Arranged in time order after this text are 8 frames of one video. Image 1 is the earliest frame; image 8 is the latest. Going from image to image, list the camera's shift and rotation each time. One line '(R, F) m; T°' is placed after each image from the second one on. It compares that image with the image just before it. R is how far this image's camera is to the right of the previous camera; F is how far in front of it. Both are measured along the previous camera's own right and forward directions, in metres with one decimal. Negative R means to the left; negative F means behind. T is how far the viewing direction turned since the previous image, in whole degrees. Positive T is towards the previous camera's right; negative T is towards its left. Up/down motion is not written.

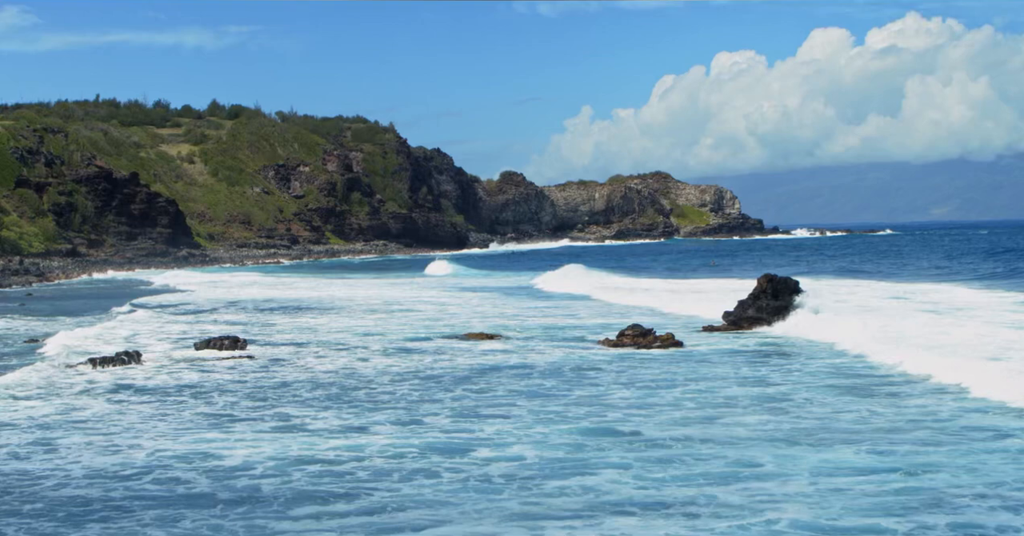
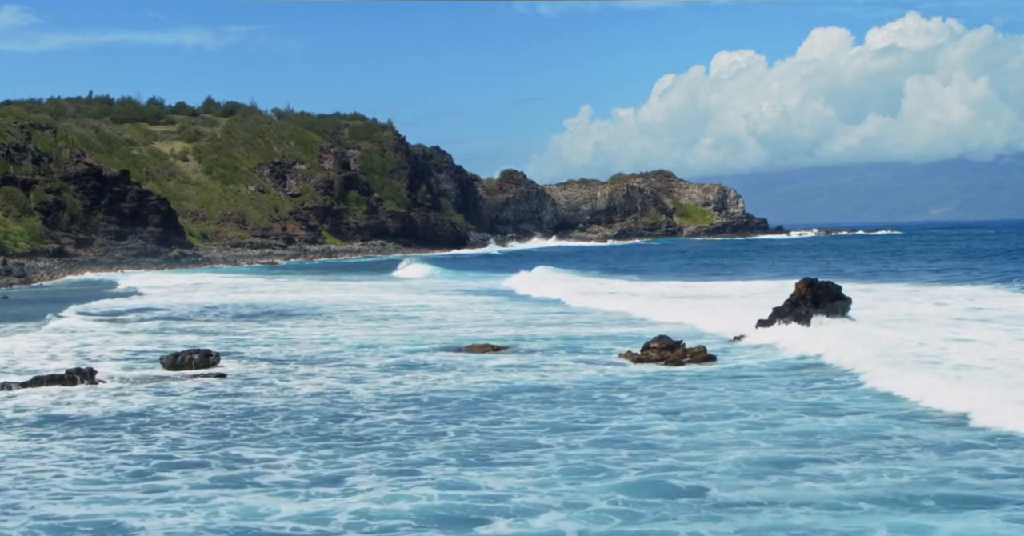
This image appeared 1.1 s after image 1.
(-0.2, +3.7) m; 0°
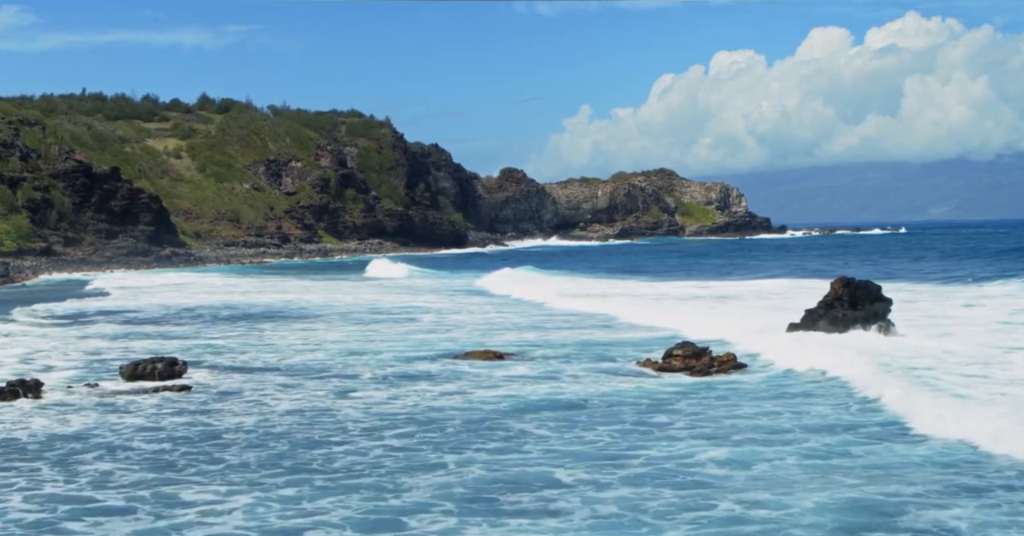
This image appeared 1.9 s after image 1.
(-0.1, +3.0) m; 0°
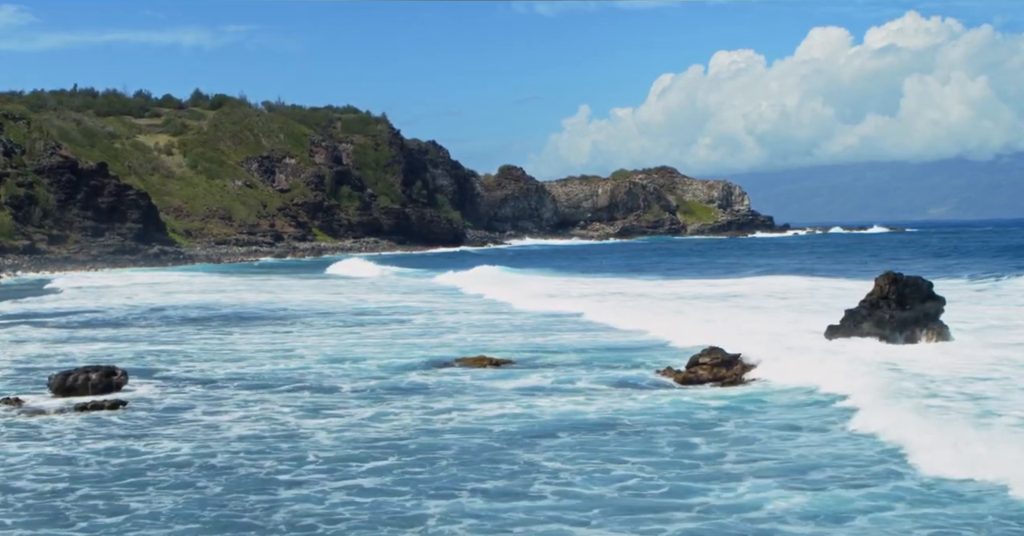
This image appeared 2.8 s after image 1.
(0.0, +3.4) m; 0°
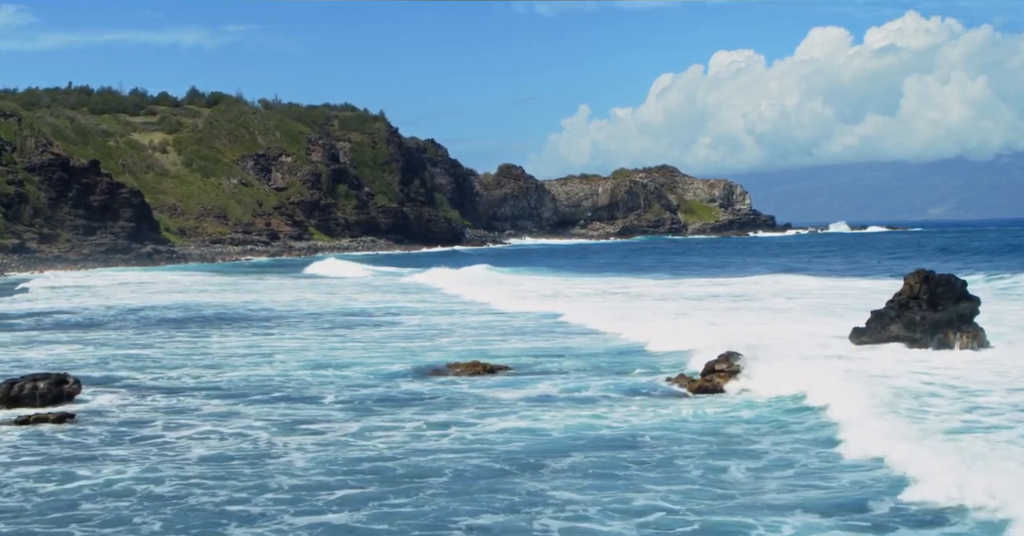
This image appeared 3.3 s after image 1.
(+0.1, +1.9) m; 0°
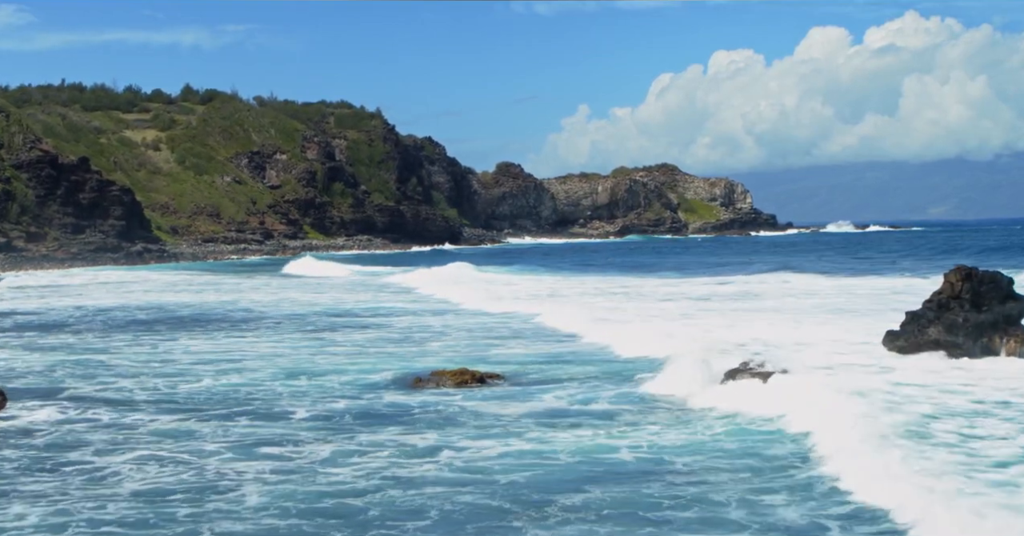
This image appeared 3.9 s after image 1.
(+0.1, +2.3) m; 0°
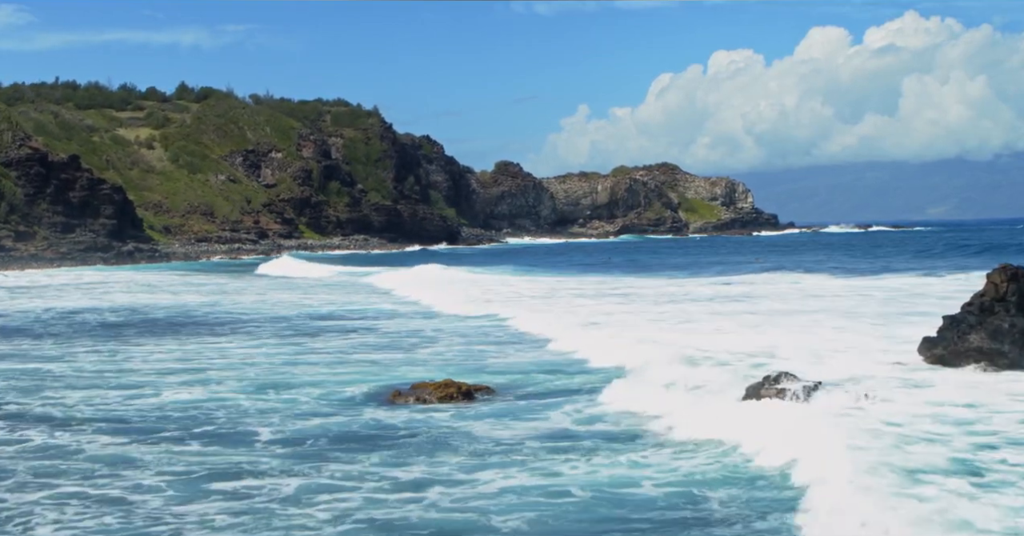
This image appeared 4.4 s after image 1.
(+0.1, +2.1) m; 0°
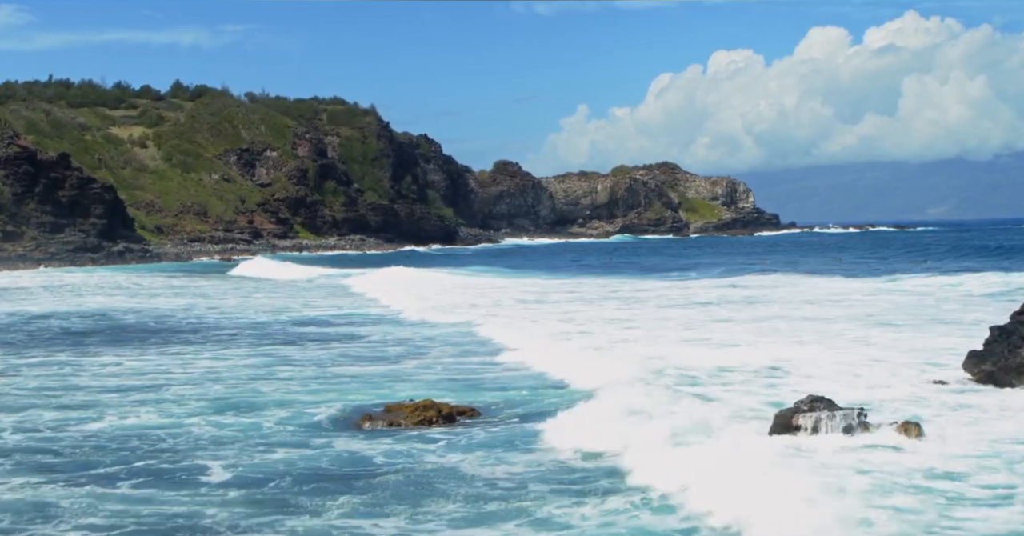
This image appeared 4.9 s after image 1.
(+0.1, +2.1) m; 0°
